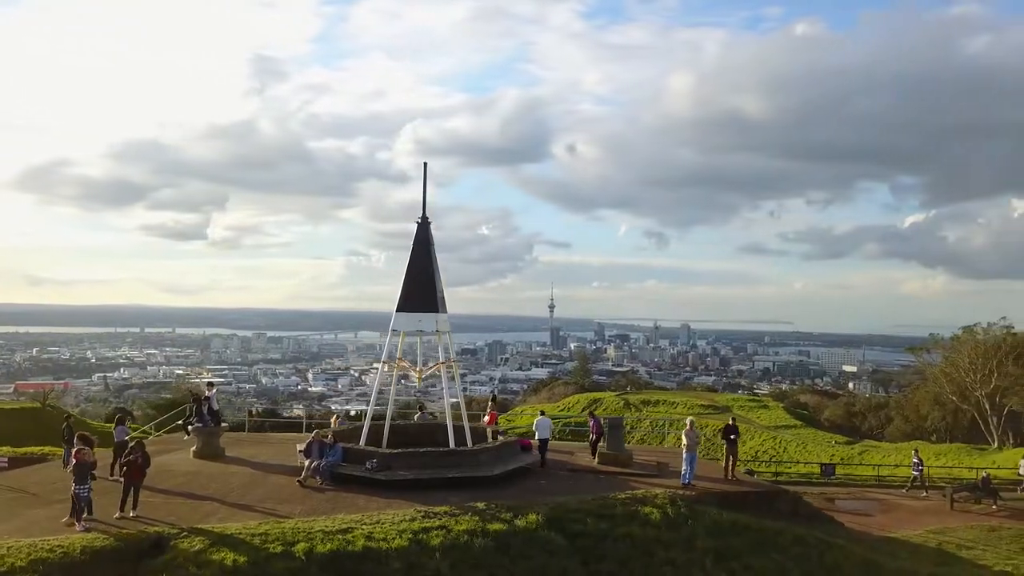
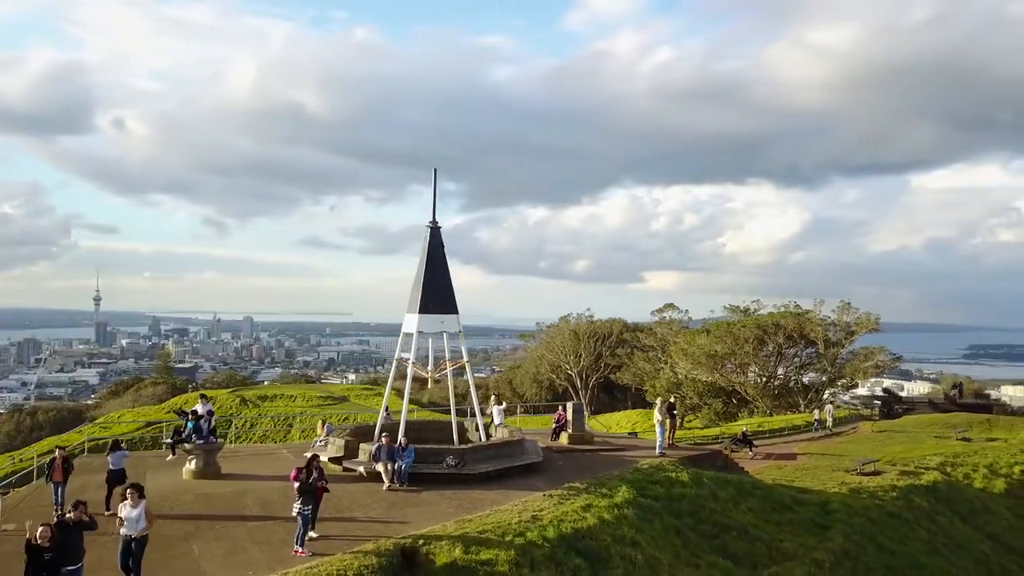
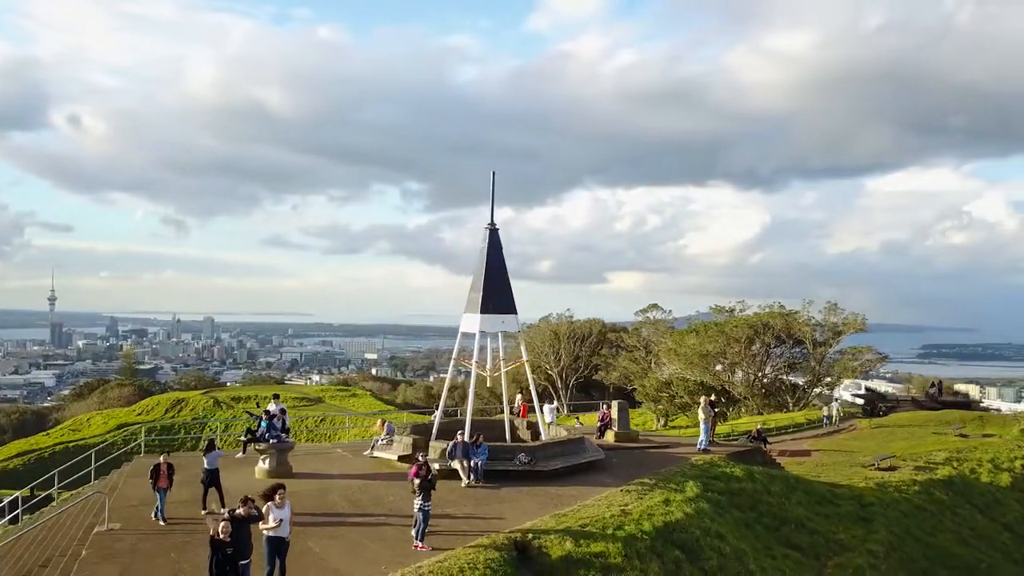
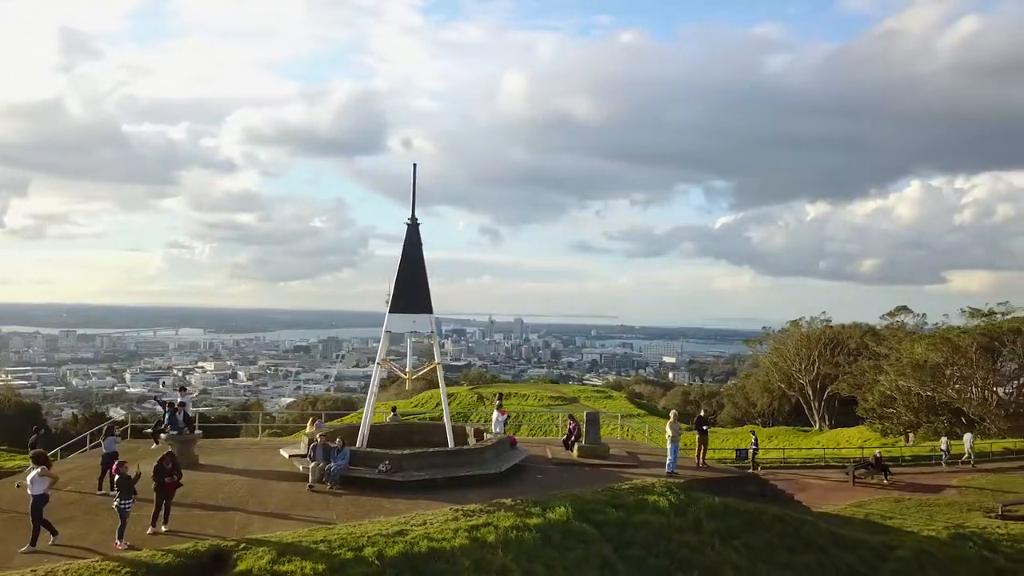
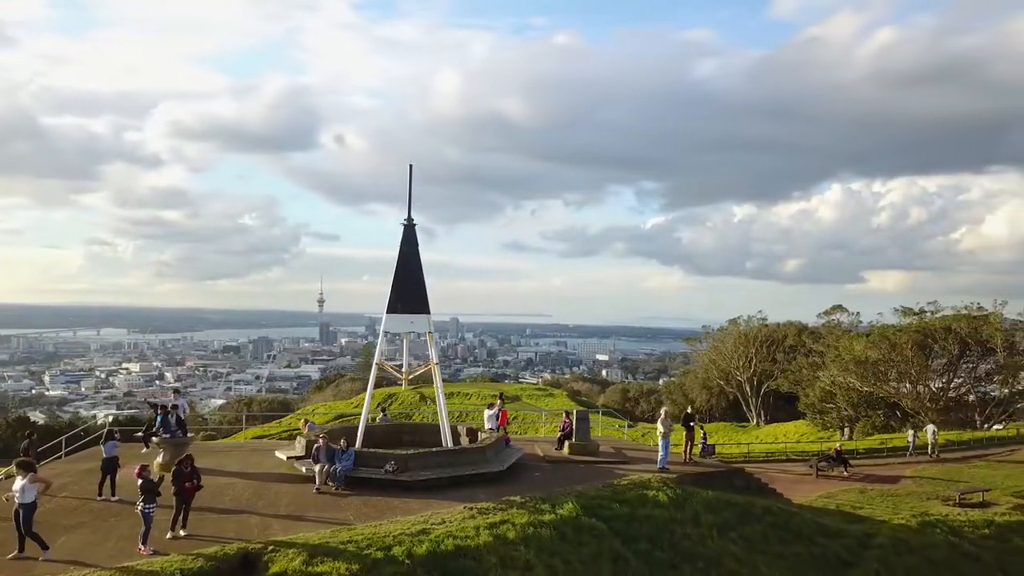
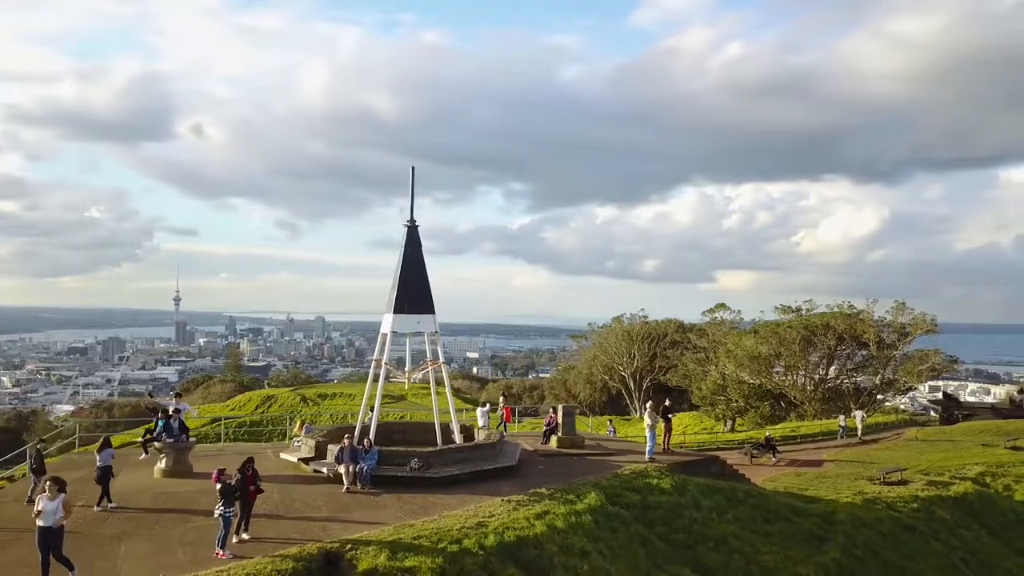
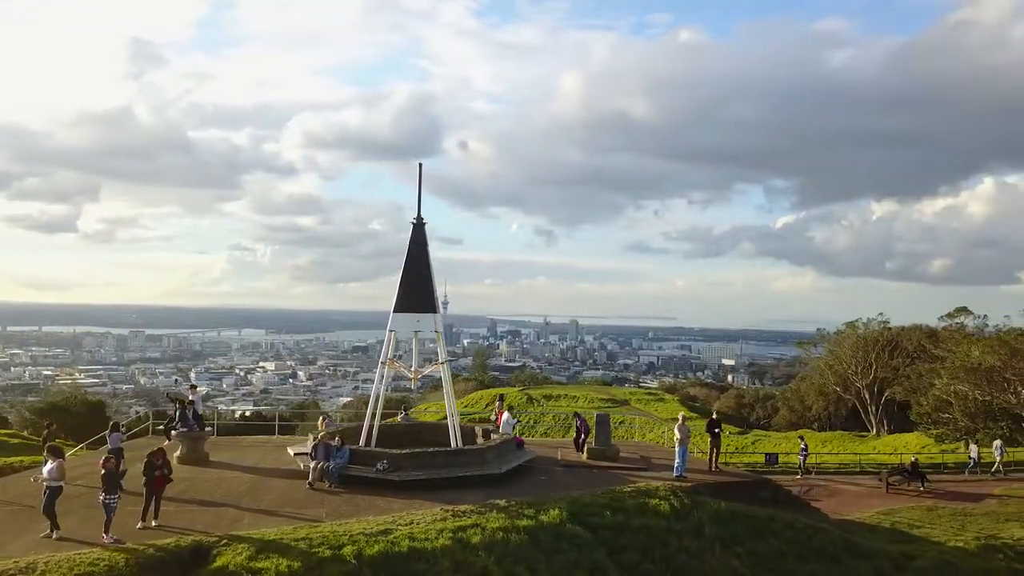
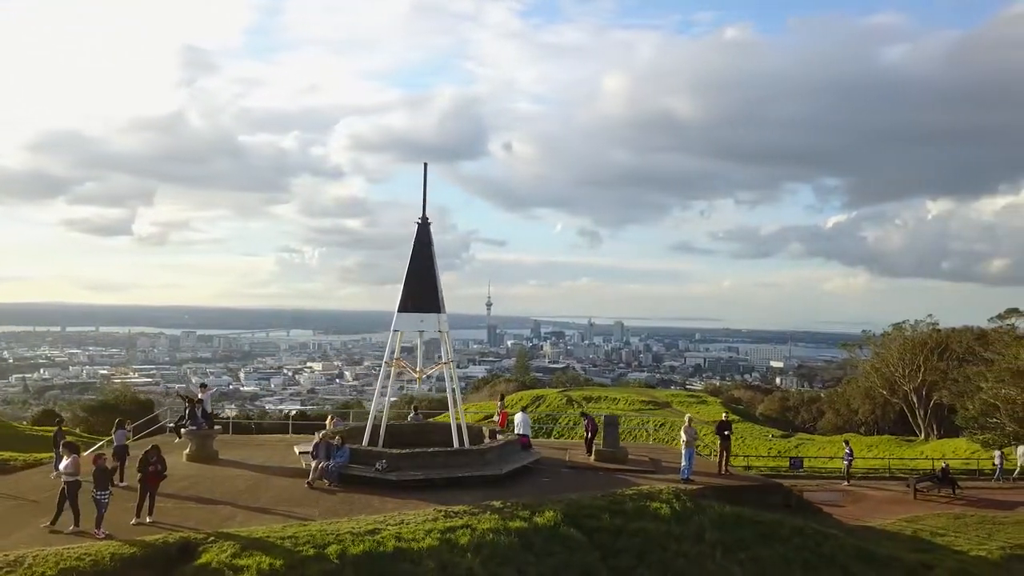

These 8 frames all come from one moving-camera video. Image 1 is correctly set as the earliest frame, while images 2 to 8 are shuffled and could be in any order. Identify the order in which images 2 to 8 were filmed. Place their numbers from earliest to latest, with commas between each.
8, 7, 4, 5, 6, 2, 3
